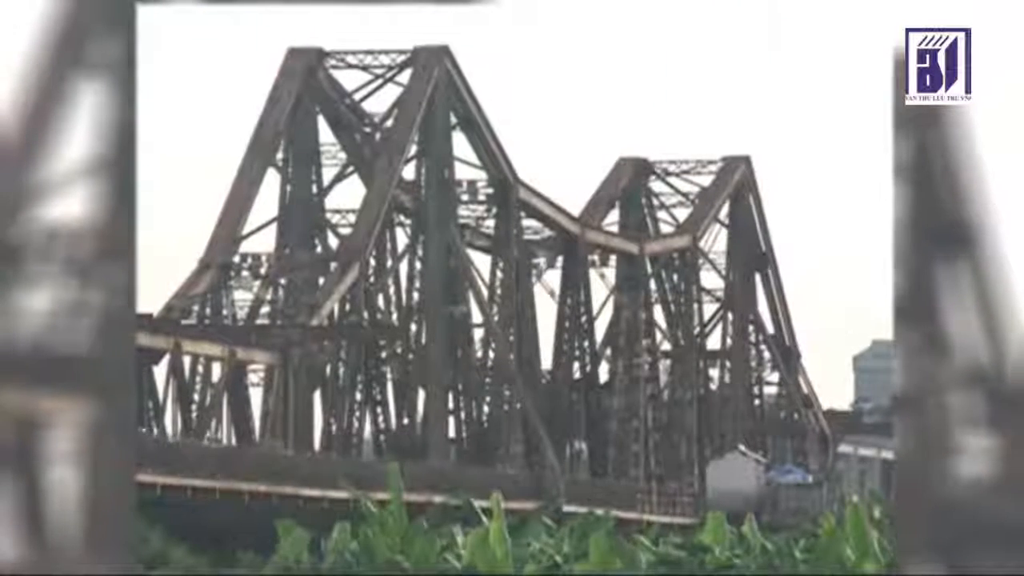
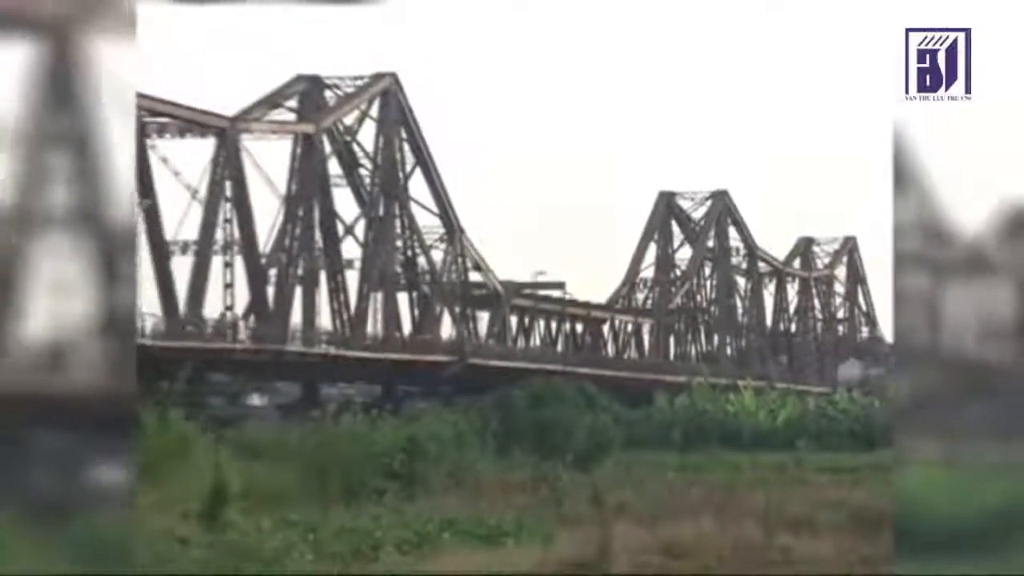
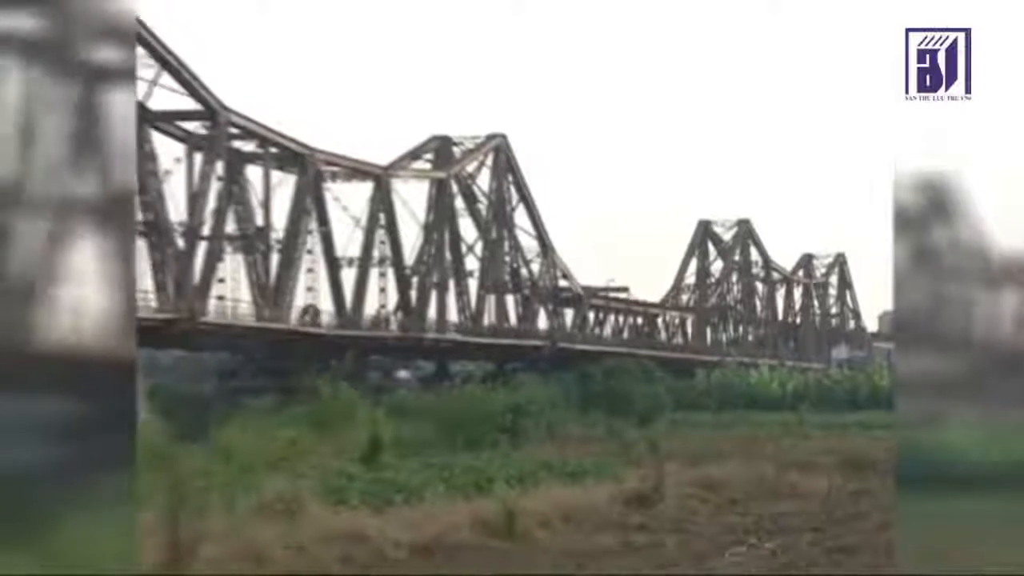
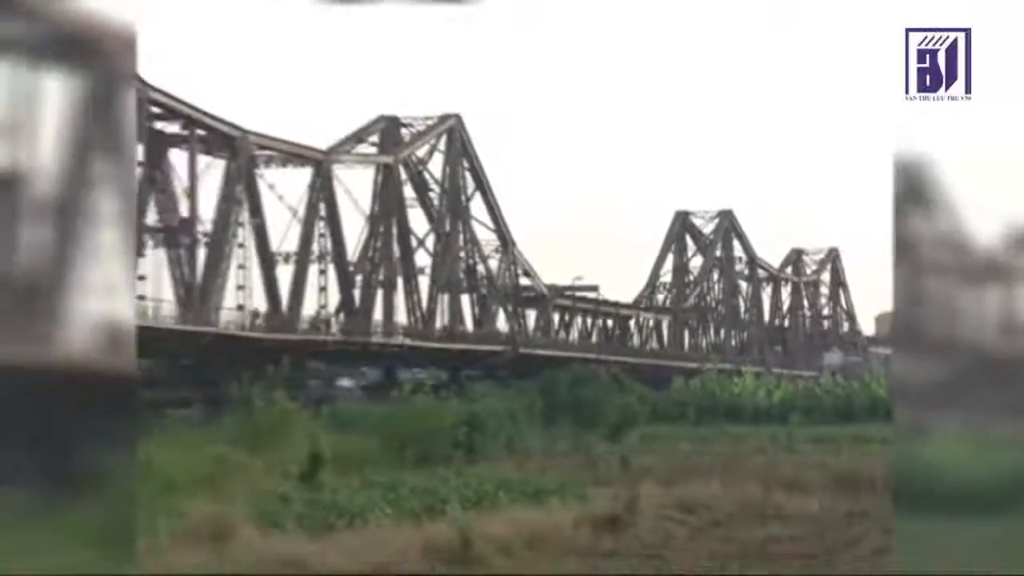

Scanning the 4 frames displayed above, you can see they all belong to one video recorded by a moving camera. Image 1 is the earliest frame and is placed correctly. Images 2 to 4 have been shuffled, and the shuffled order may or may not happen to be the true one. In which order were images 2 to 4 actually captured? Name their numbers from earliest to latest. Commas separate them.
2, 4, 3
